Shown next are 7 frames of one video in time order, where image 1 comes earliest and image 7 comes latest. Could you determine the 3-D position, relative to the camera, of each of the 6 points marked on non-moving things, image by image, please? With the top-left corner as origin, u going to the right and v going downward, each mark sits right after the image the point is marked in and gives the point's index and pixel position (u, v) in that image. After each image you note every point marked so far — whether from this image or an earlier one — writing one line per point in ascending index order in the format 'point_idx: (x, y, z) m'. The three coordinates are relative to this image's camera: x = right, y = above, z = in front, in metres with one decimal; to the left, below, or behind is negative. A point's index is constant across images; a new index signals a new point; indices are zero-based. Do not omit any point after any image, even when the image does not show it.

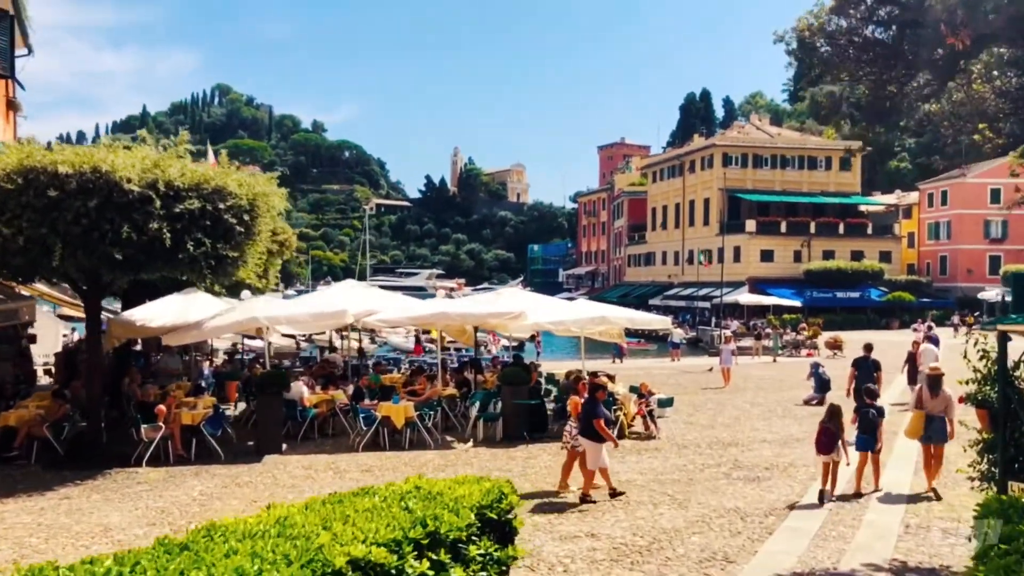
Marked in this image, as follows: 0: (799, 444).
0: (+5.1, -2.8, +16.0) m
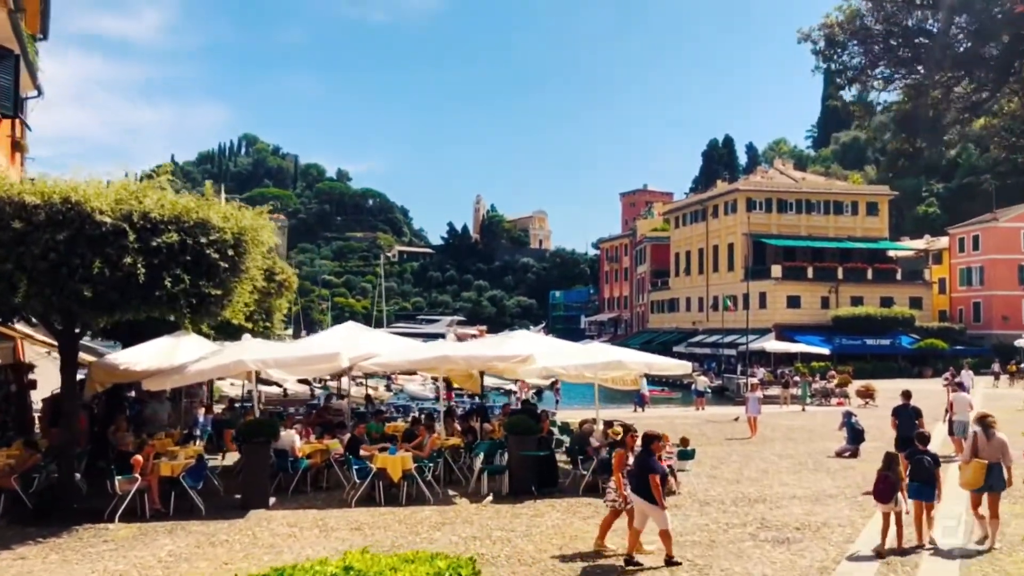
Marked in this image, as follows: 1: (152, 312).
0: (+5.3, -3.5, +14.7) m
1: (-4.8, -0.3, +12.0) m
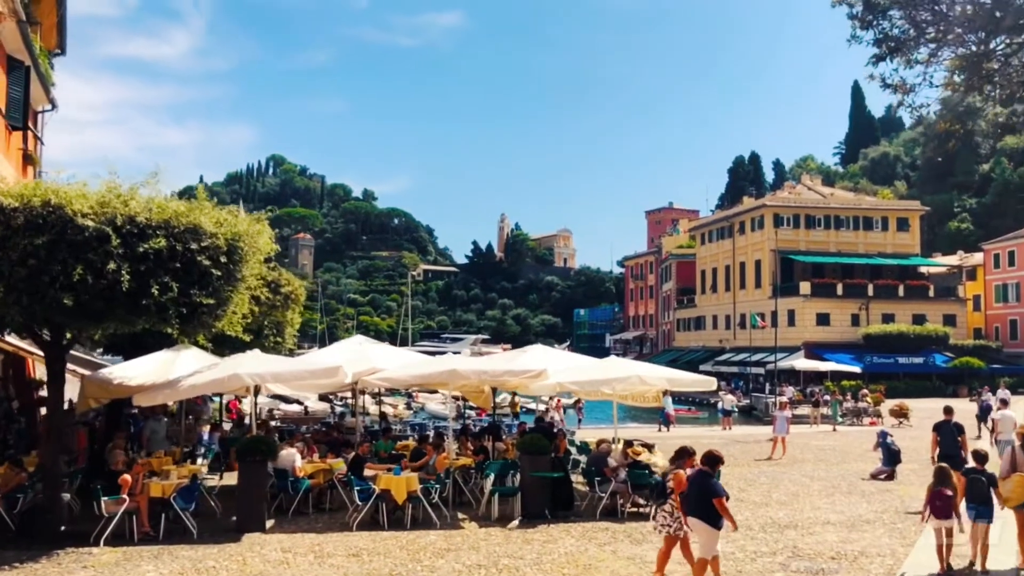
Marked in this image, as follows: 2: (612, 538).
0: (+5.4, -3.7, +13.6) m
1: (-4.7, -0.4, +11.3) m
2: (+1.4, -3.6, +12.7) m
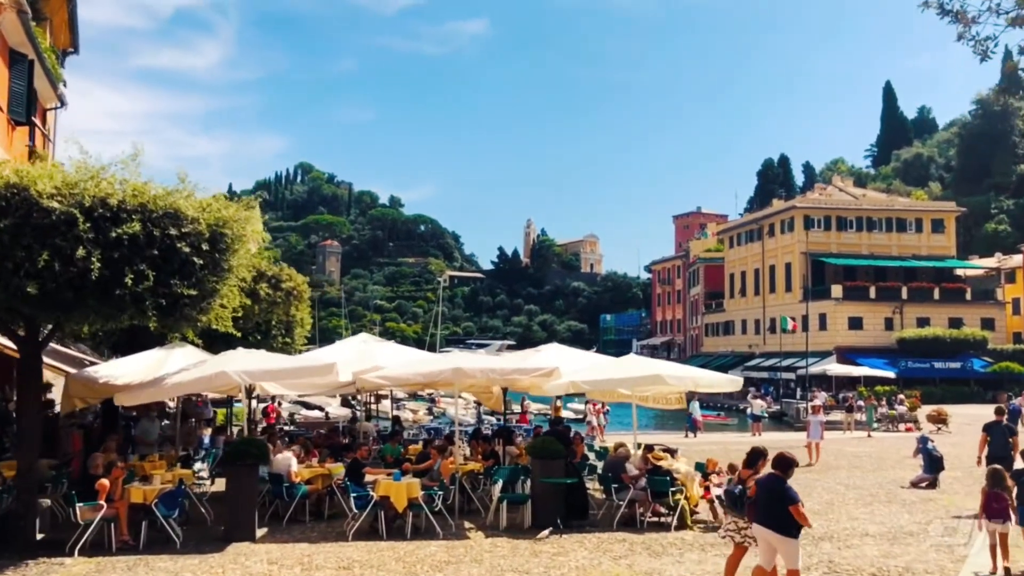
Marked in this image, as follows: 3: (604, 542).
0: (+5.6, -3.5, +12.4) m
1: (-4.7, -0.3, +10.5) m
2: (+1.5, -3.4, +11.6) m
3: (+1.2, -3.4, +12.1) m
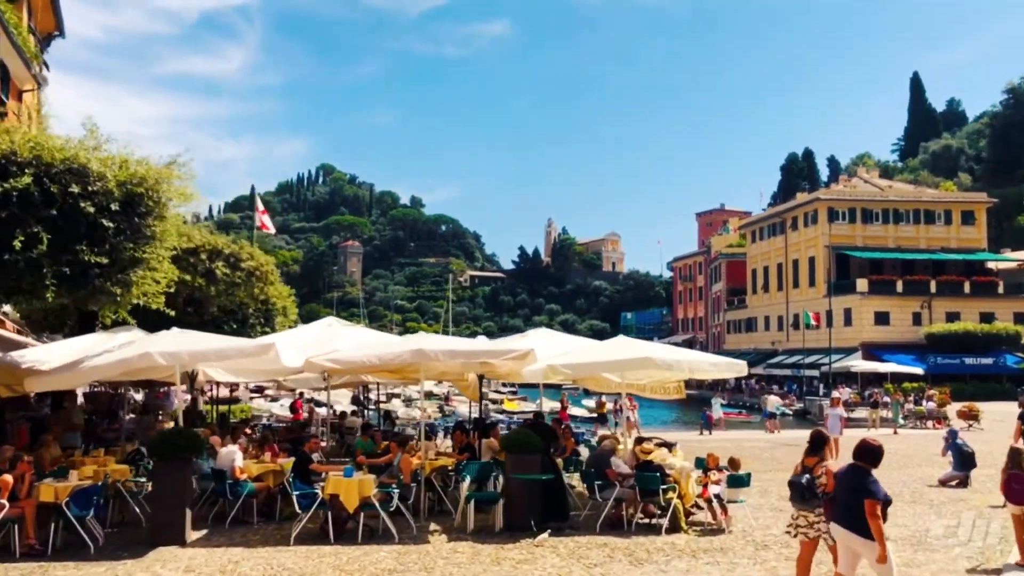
0: (+5.2, -3.1, +10.8) m
1: (-5.2, +0.1, +9.1) m
2: (+1.1, -3.0, +10.1) m
3: (+0.8, -3.1, +10.5) m
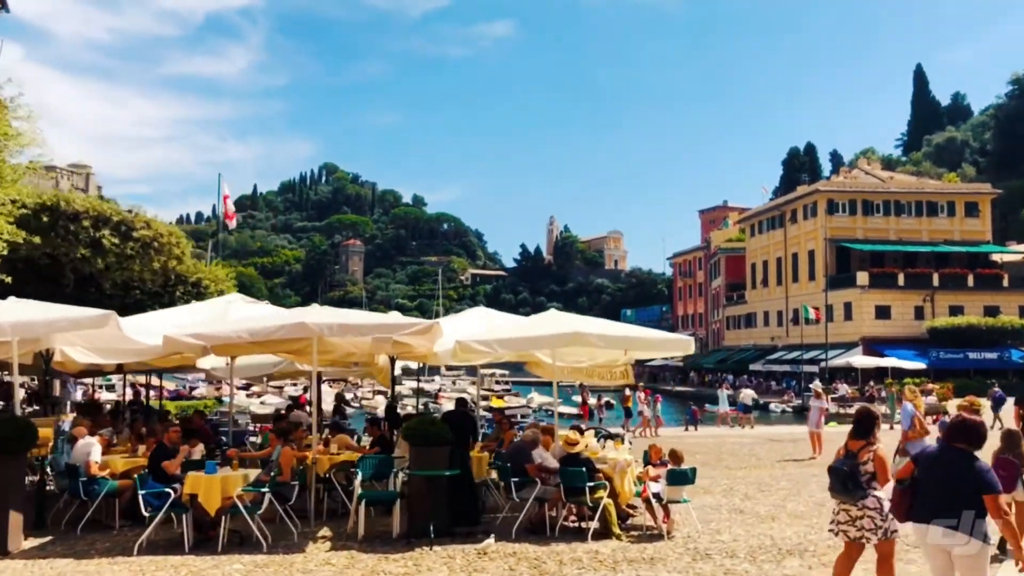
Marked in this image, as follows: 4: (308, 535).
0: (+4.1, -2.7, +8.9) m
1: (-6.3, +0.5, +7.3) m
2: (0.0, -2.6, +8.3) m
3: (-0.3, -2.6, +8.7) m
4: (-2.3, -2.7, +9.9) m
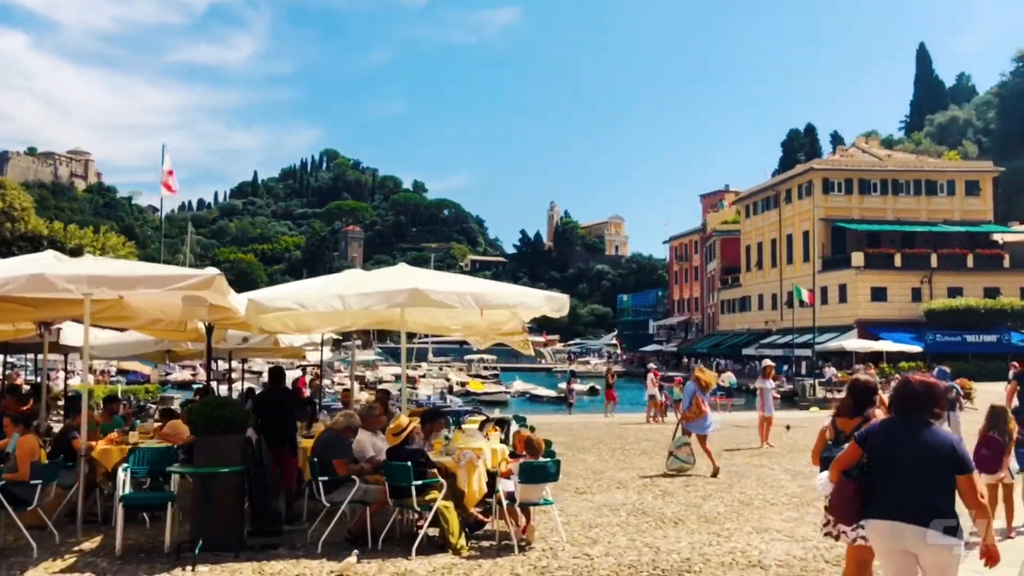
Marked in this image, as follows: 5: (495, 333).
0: (+2.4, -2.2, +6.7) m
1: (-8.0, +0.9, +5.1) m
2: (-1.7, -2.1, +6.1) m
3: (-2.0, -2.1, +6.5) m
4: (-3.9, -2.2, +7.7) m
5: (-0.3, -0.7, +10.8) m
